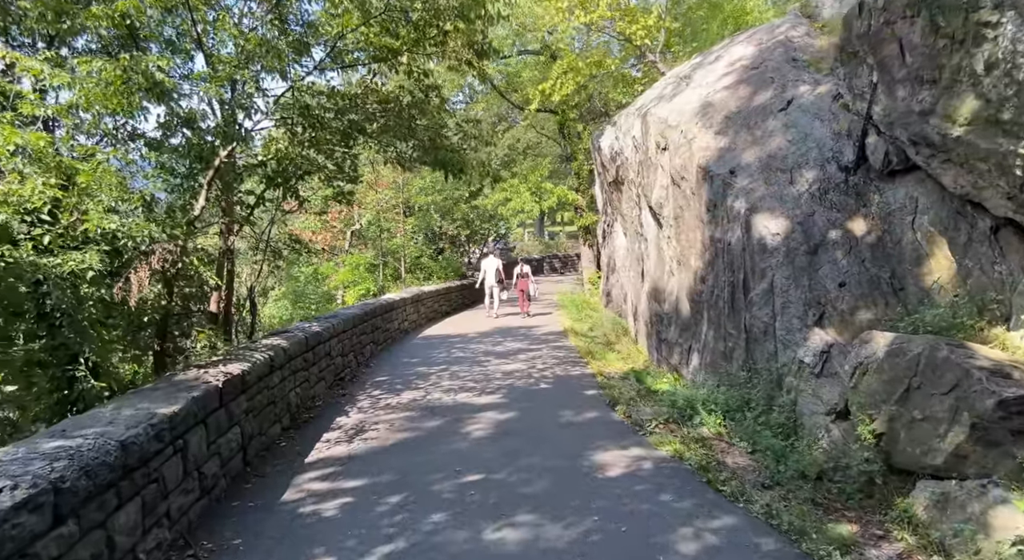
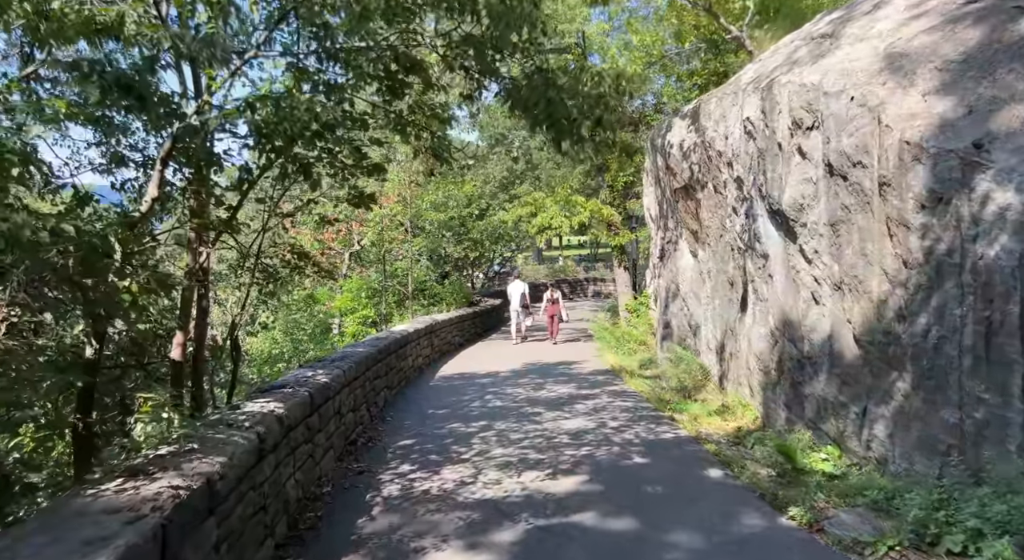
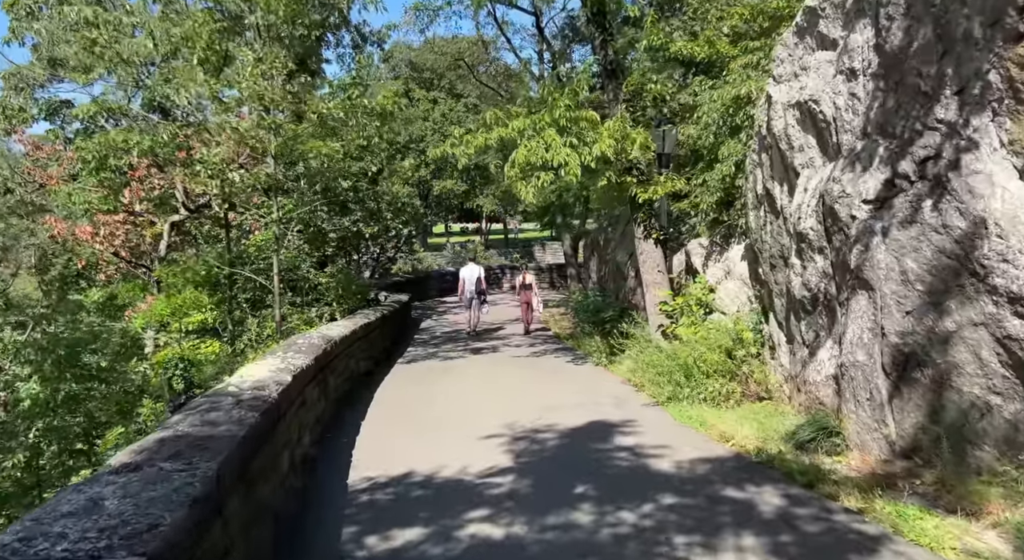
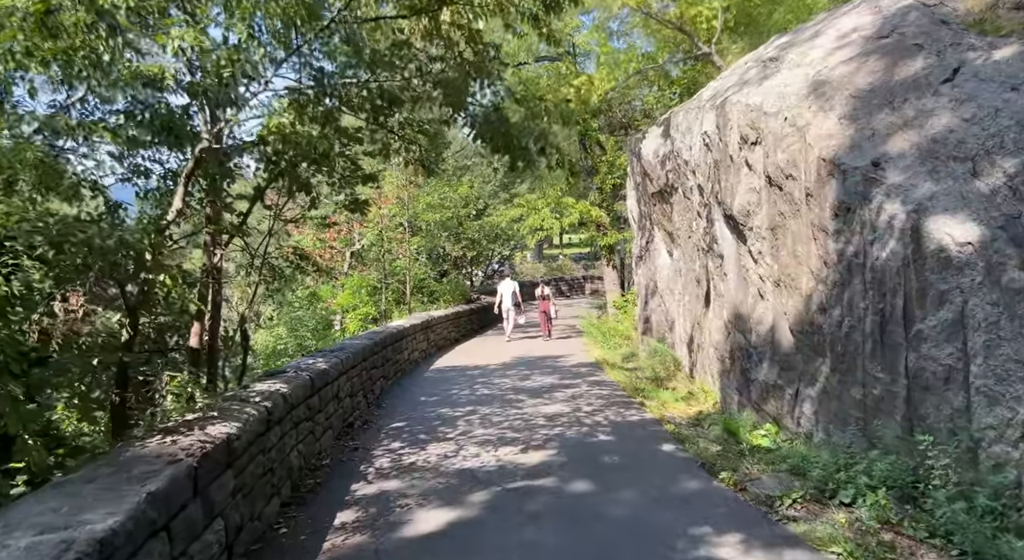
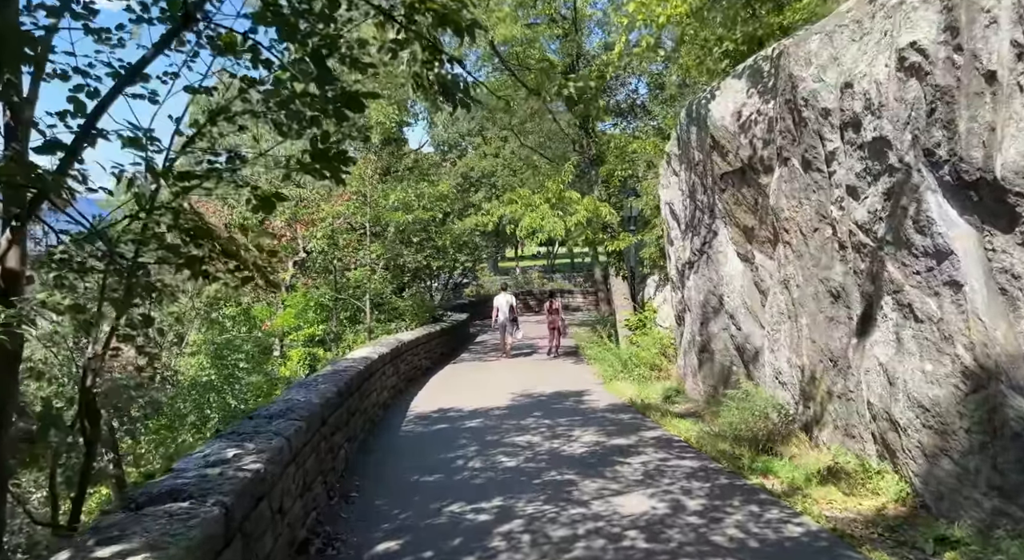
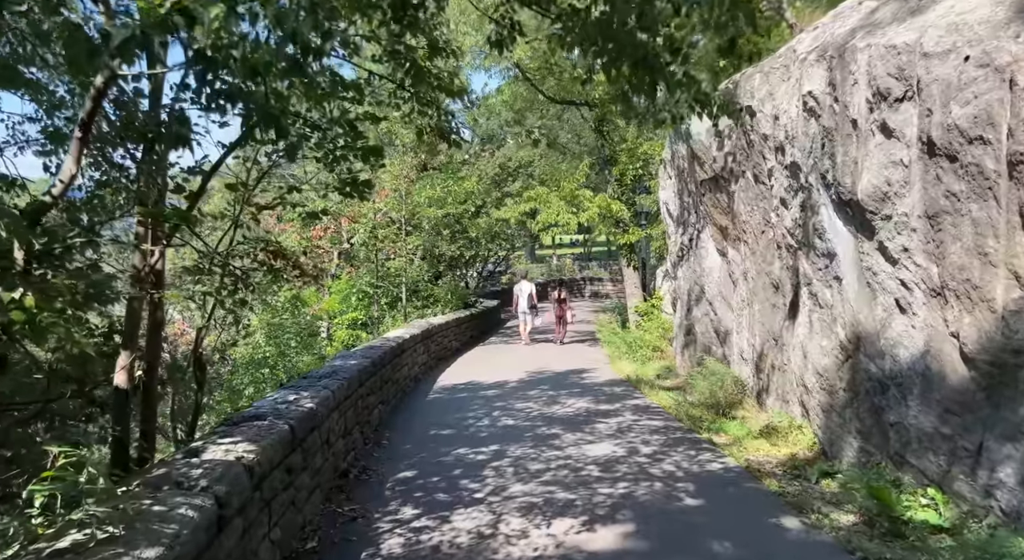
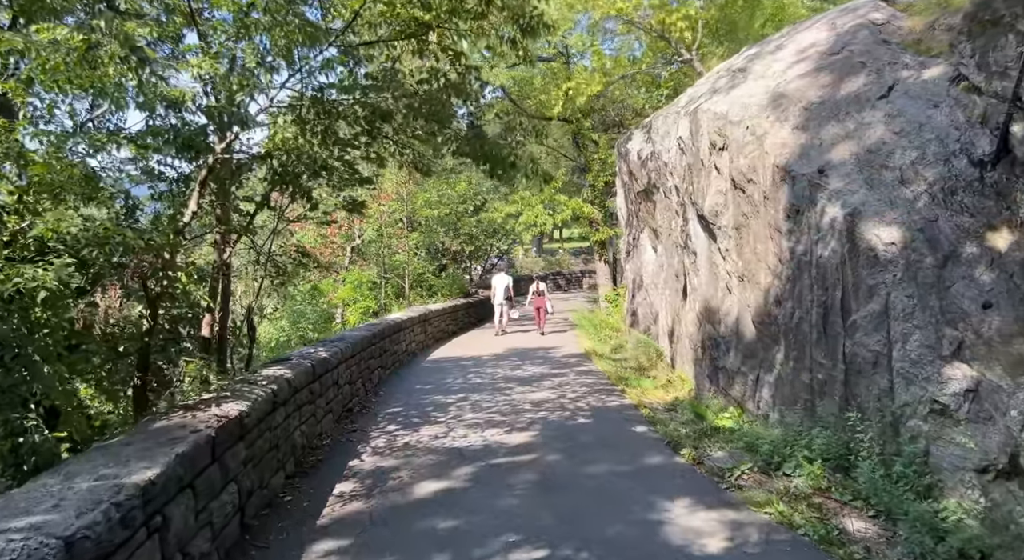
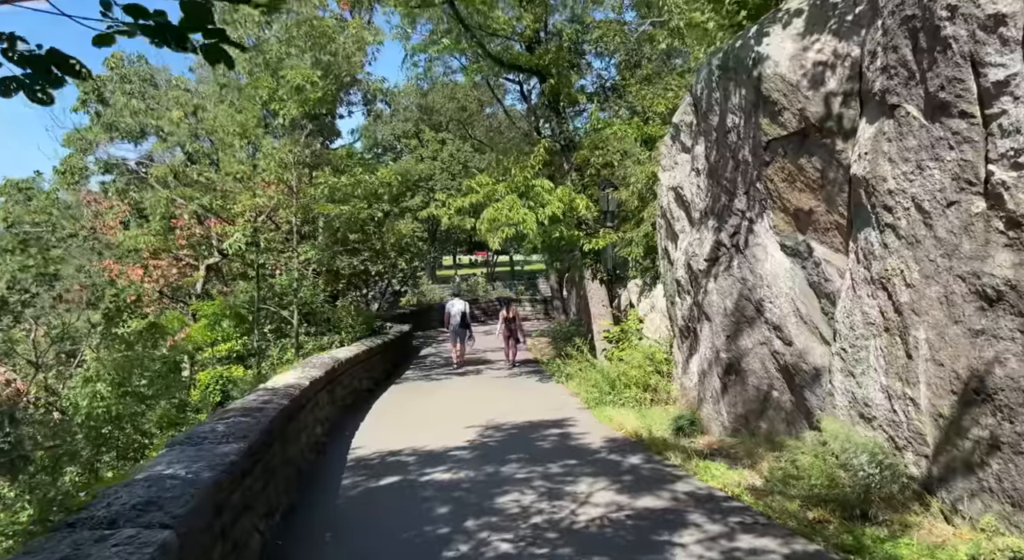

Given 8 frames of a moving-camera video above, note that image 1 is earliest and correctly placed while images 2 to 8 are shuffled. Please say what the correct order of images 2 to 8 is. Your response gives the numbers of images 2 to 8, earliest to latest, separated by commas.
7, 4, 2, 6, 5, 8, 3
